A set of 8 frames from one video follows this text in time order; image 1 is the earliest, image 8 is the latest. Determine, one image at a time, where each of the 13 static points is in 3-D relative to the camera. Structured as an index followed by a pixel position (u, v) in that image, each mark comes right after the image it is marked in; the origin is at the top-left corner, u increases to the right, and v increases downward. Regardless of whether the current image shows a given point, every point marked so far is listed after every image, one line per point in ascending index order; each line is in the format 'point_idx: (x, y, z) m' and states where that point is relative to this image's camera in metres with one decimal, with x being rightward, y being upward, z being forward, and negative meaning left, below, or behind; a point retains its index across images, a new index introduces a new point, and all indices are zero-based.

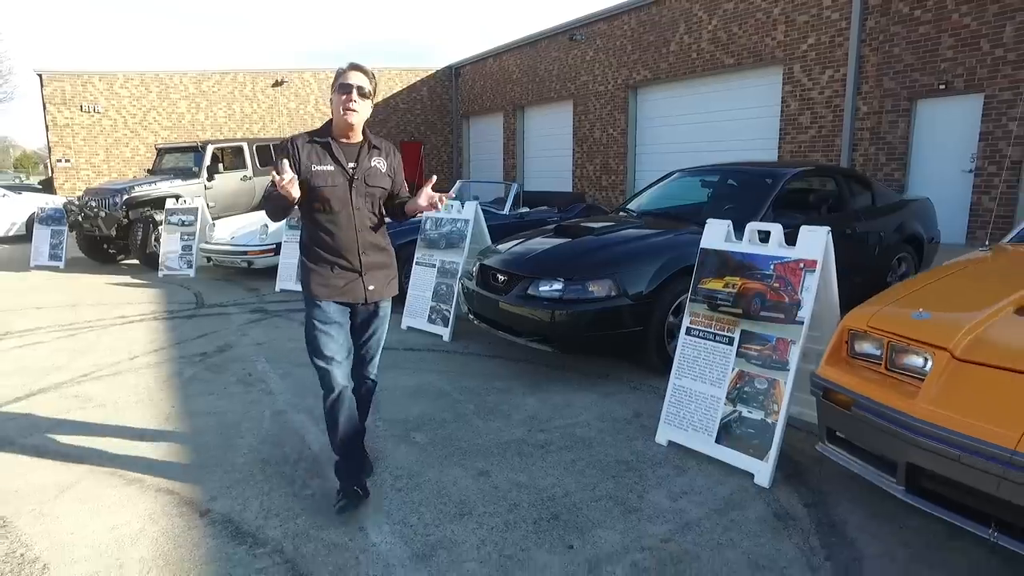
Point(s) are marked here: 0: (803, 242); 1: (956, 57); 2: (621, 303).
0: (+1.3, +0.2, +3.0) m
1: (+6.1, +3.1, +9.1) m
2: (+0.7, -0.1, +4.0) m
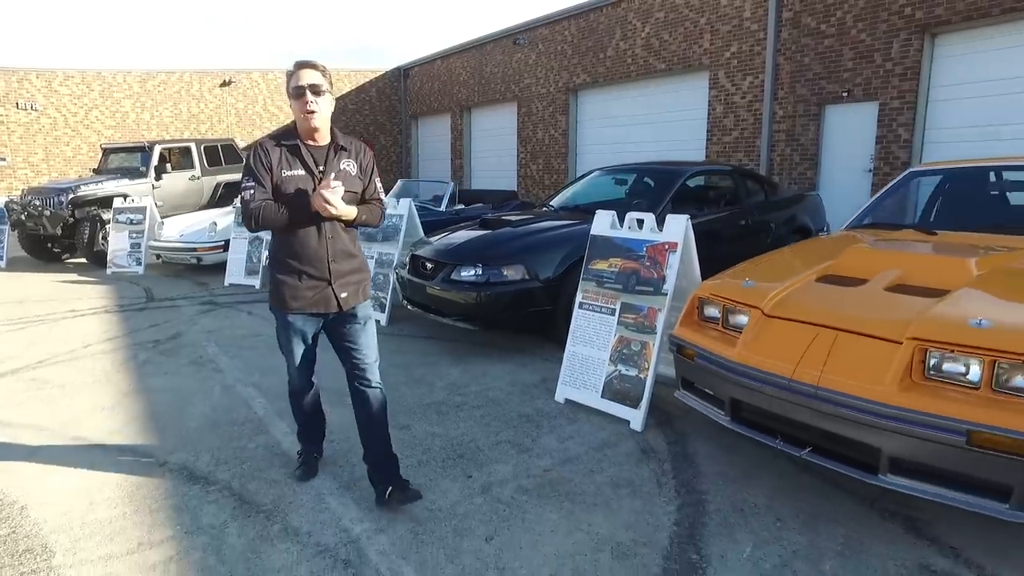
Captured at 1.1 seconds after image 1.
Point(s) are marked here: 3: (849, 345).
0: (+0.8, +0.3, +3.6) m
1: (+5.2, +3.3, +10.1) m
2: (+0.1, 0.0, +4.6) m
3: (+1.3, -0.2, +2.6) m
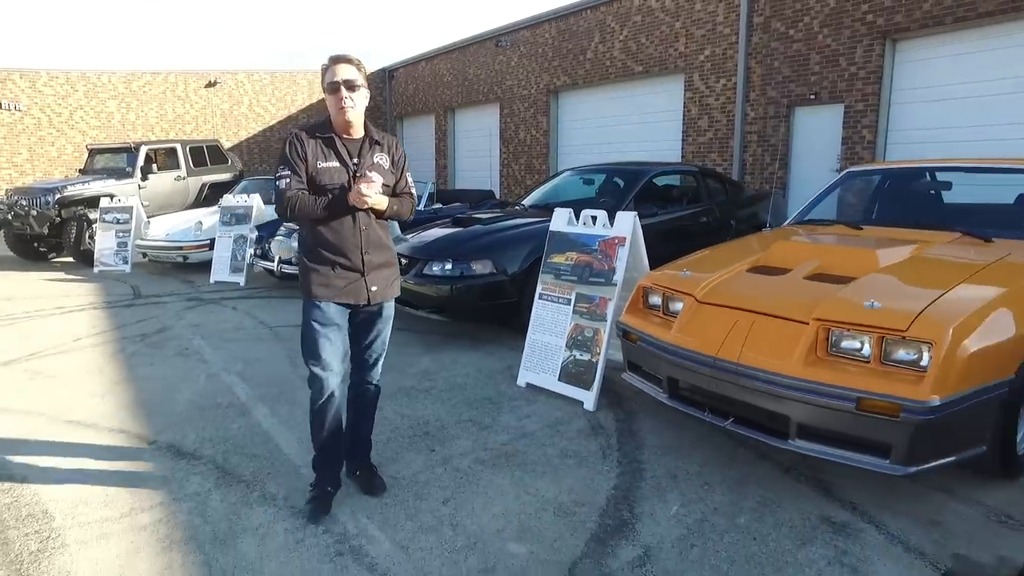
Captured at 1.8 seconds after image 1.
0: (+0.6, +0.4, +3.9) m
1: (+4.9, +3.4, +10.5) m
2: (-0.1, +0.1, +5.0) m
3: (+1.1, -0.2, +2.9) m
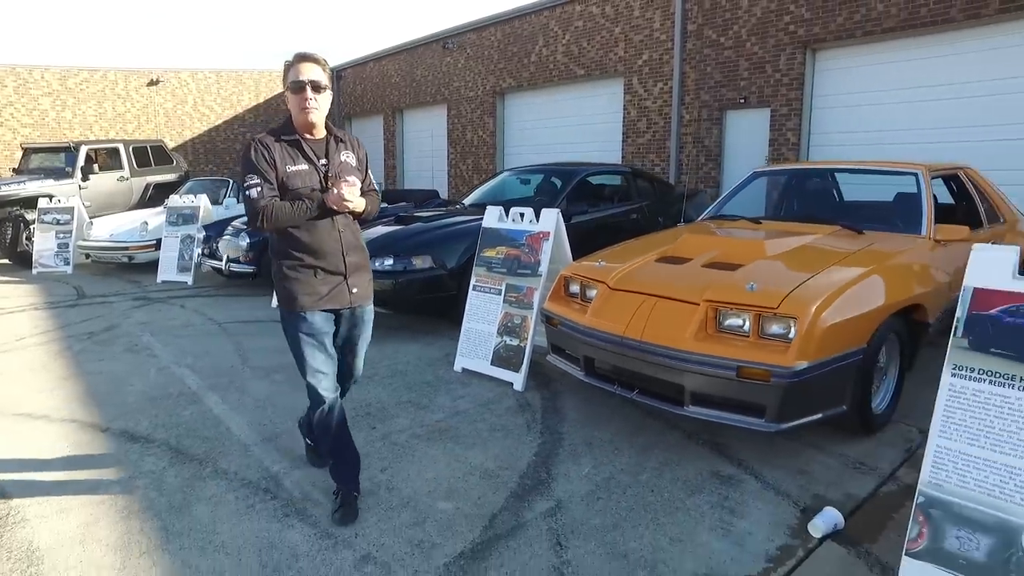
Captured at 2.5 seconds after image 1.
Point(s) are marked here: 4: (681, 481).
0: (+0.2, +0.4, +4.3) m
1: (+4.0, +3.5, +11.1) m
2: (-0.6, +0.1, +5.3) m
3: (+0.8, -0.1, +3.3) m
4: (+0.8, -0.9, +3.1) m
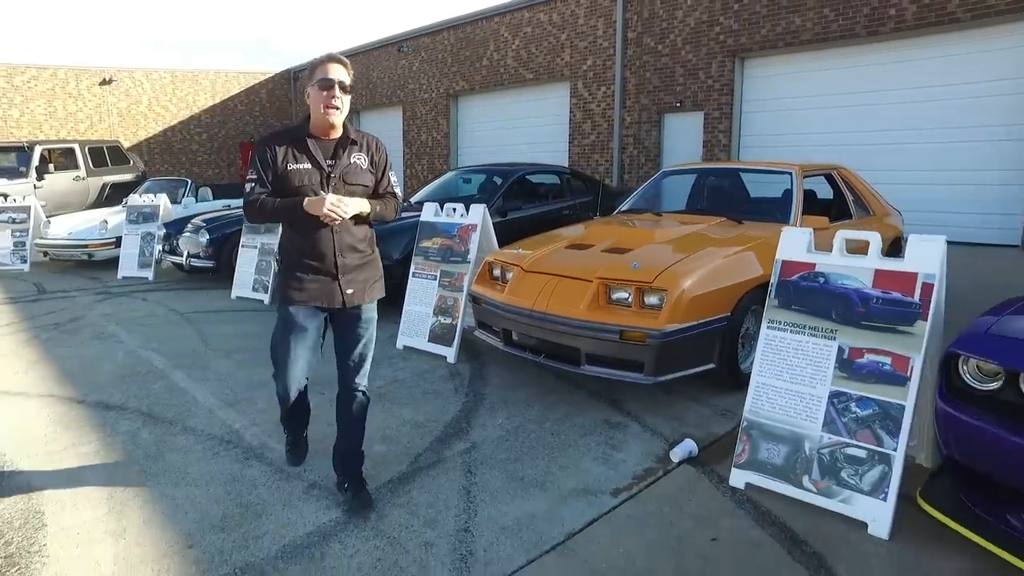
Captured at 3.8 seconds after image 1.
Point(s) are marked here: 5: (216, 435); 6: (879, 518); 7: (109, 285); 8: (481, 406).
0: (-0.3, +0.5, +4.9) m
1: (+3.1, +3.6, +11.9) m
2: (-1.1, +0.2, +5.9) m
3: (+0.3, 0.0, +4.0) m
4: (+0.4, -0.8, +3.7) m
5: (-1.6, -0.8, +3.7) m
6: (+1.4, -0.9, +2.6) m
7: (-5.4, 0.0, +9.0) m
8: (-0.2, -0.7, +4.1) m
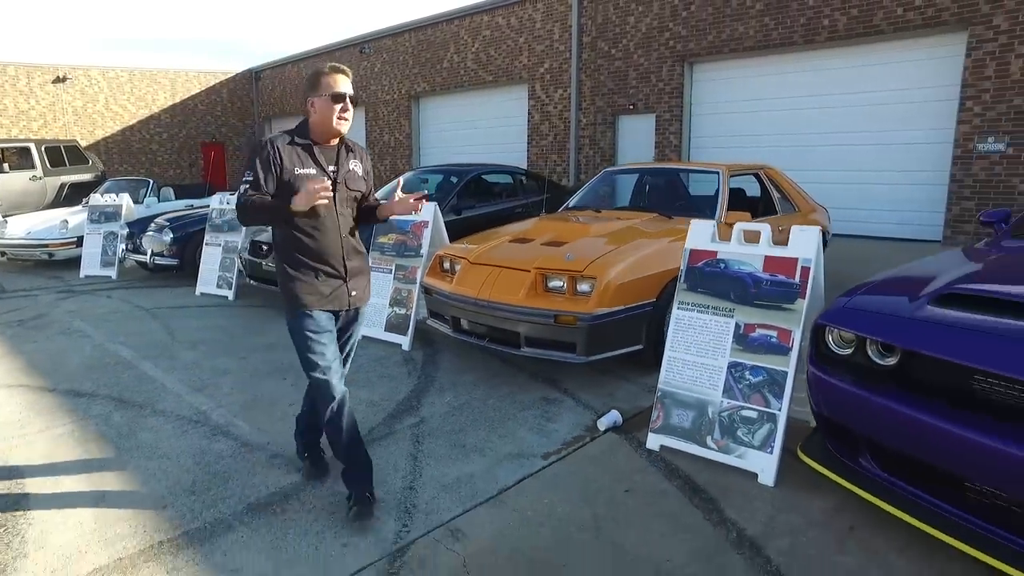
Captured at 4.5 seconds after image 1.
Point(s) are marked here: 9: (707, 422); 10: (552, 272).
0: (-0.7, +0.6, +5.3) m
1: (+2.3, +3.7, +12.5) m
2: (-1.5, +0.3, +6.2) m
3: (0.0, +0.1, +4.4) m
4: (0.0, -0.7, +4.1) m
5: (-2.0, -0.8, +4.0) m
6: (+1.2, -0.8, +3.1) m
7: (-6.0, 0.0, +9.1) m
8: (-0.5, -0.7, +4.4) m
9: (+1.0, -0.7, +3.3) m
10: (+0.2, +0.1, +4.2) m
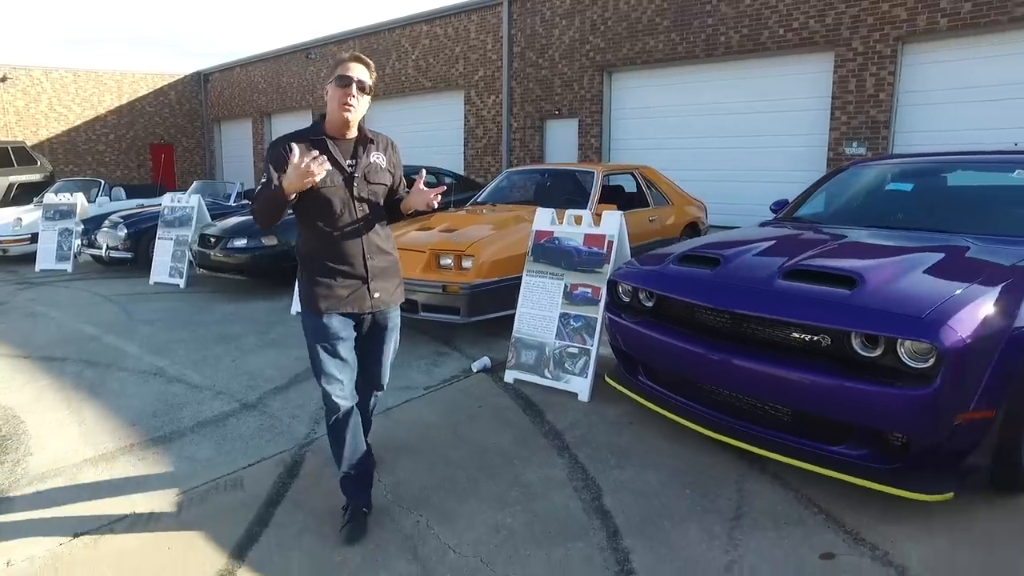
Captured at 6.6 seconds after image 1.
0: (-1.6, +0.8, +6.3) m
1: (+1.0, +3.9, +13.7) m
2: (-2.5, +0.4, +7.2) m
3: (-0.8, +0.3, +5.5) m
4: (-0.8, -0.5, +5.2) m
5: (-2.7, -0.6, +5.0) m
6: (+0.4, -0.6, +4.2) m
7: (-7.0, +0.2, +9.8) m
8: (-1.3, -0.5, +5.5) m
9: (+0.2, -0.5, +4.4) m
10: (-0.5, +0.3, +5.3) m
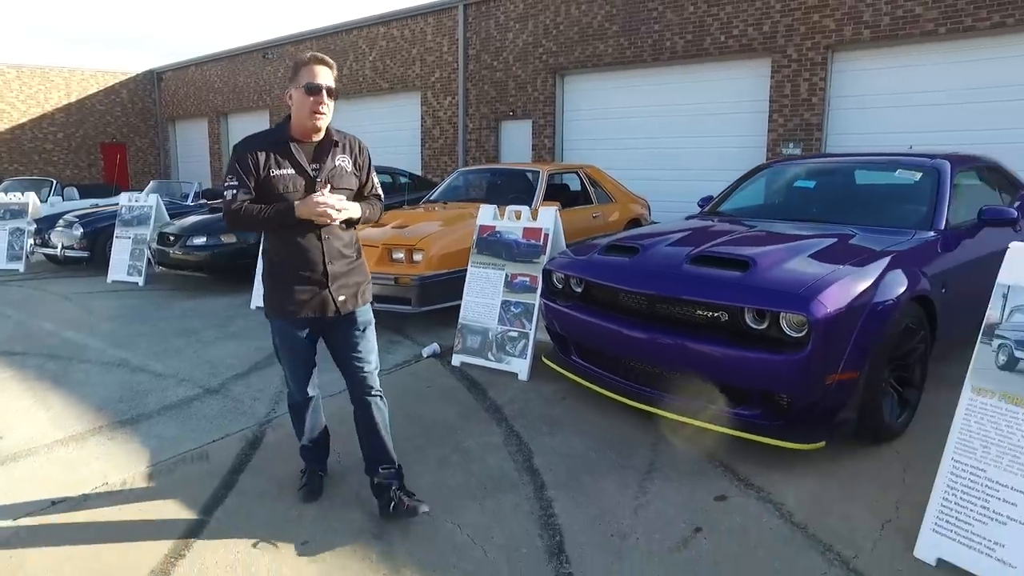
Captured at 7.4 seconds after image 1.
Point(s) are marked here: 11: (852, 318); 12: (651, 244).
0: (-2.1, +0.8, +6.6) m
1: (0.0, +4.0, +14.1) m
2: (-3.0, +0.5, +7.4) m
3: (-1.3, +0.3, +5.8) m
4: (-1.2, -0.5, +5.5) m
5: (-3.1, -0.6, +5.2) m
6: (+0.1, -0.6, +4.6) m
7: (-7.7, +0.2, +9.8) m
8: (-1.8, -0.4, +5.8) m
9: (-0.2, -0.4, +4.8) m
10: (-1.0, +0.3, +5.6) m
11: (+1.6, -0.1, +3.1) m
12: (+0.9, +0.3, +4.1) m
